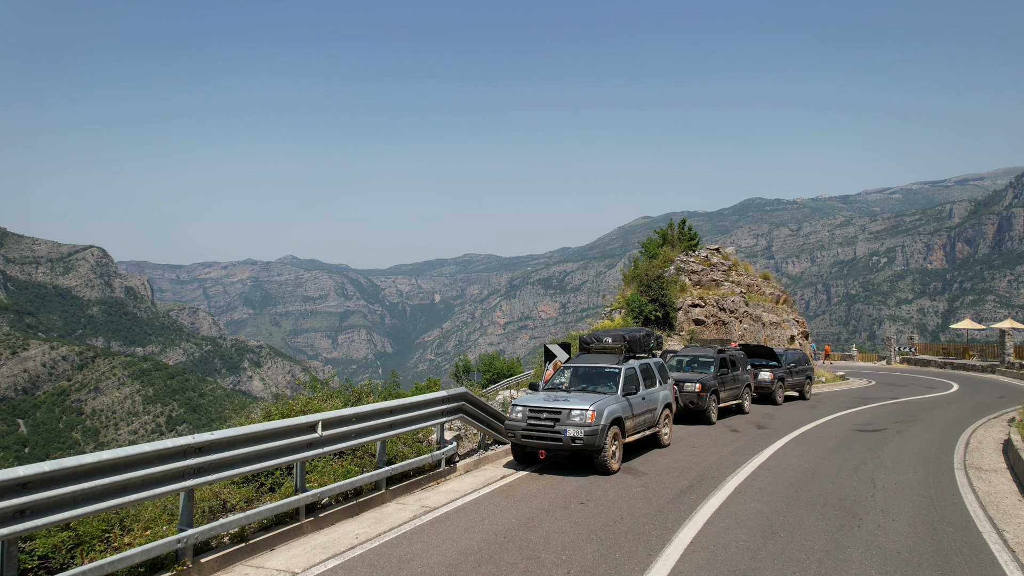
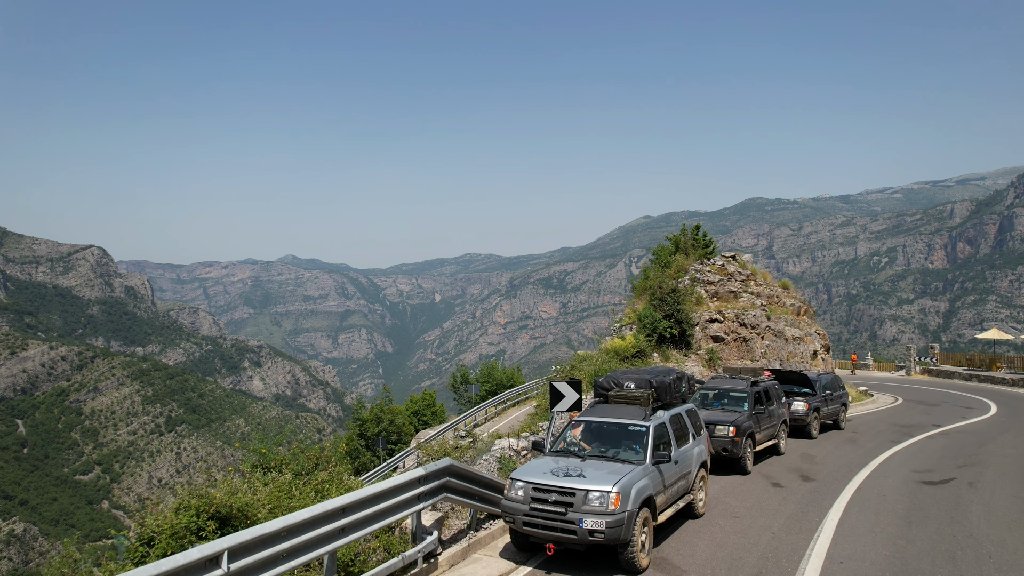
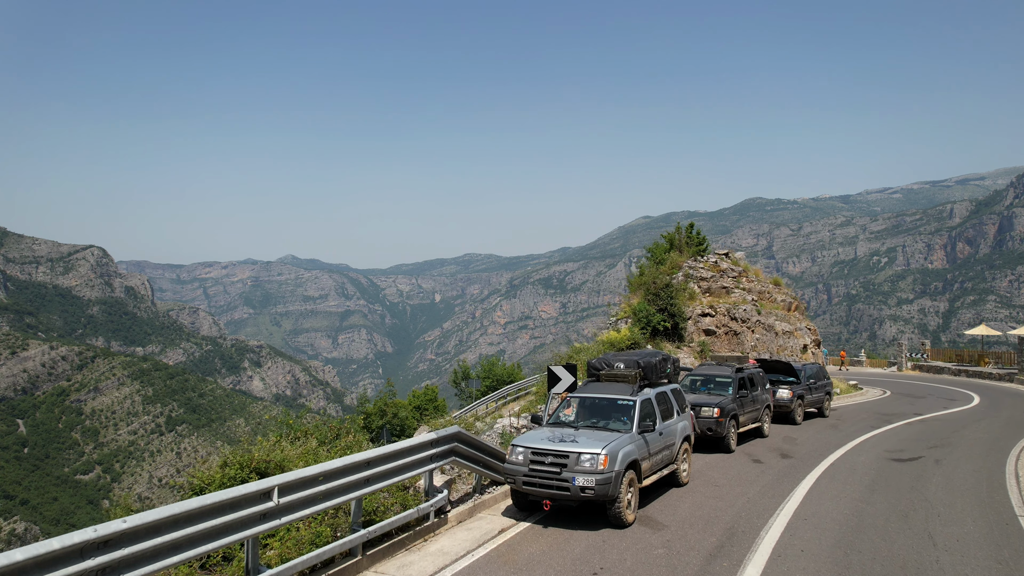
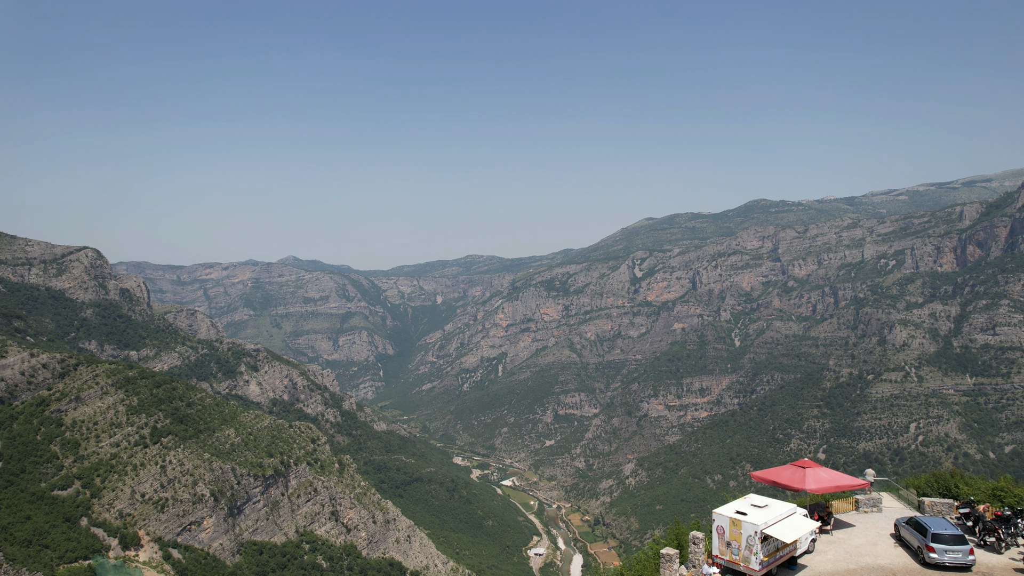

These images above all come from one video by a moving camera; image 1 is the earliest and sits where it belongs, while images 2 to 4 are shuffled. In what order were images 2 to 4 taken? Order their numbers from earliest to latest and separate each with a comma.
3, 2, 4
